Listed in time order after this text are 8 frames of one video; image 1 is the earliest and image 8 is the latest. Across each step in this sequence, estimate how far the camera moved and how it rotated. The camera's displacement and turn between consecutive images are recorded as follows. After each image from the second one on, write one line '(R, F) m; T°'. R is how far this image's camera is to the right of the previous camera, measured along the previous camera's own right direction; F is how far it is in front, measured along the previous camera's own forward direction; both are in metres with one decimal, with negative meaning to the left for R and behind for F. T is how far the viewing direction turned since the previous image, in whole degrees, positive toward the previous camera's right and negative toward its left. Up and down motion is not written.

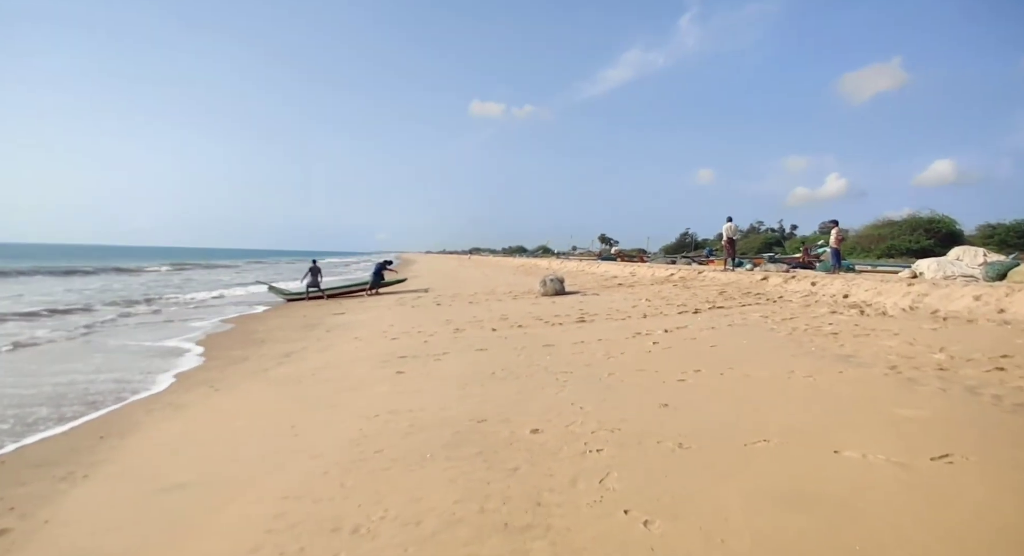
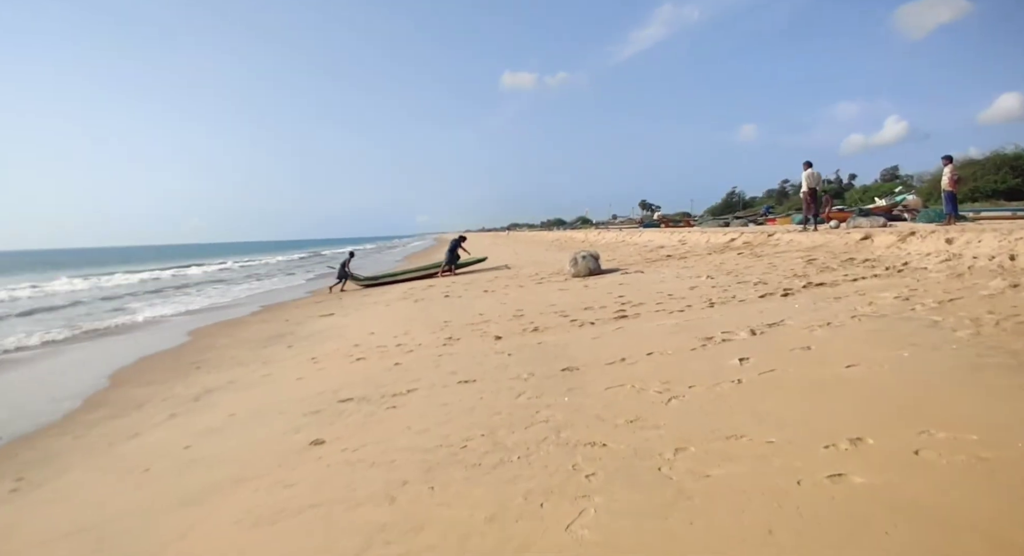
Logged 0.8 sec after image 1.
(+0.4, +2.8) m; -4°
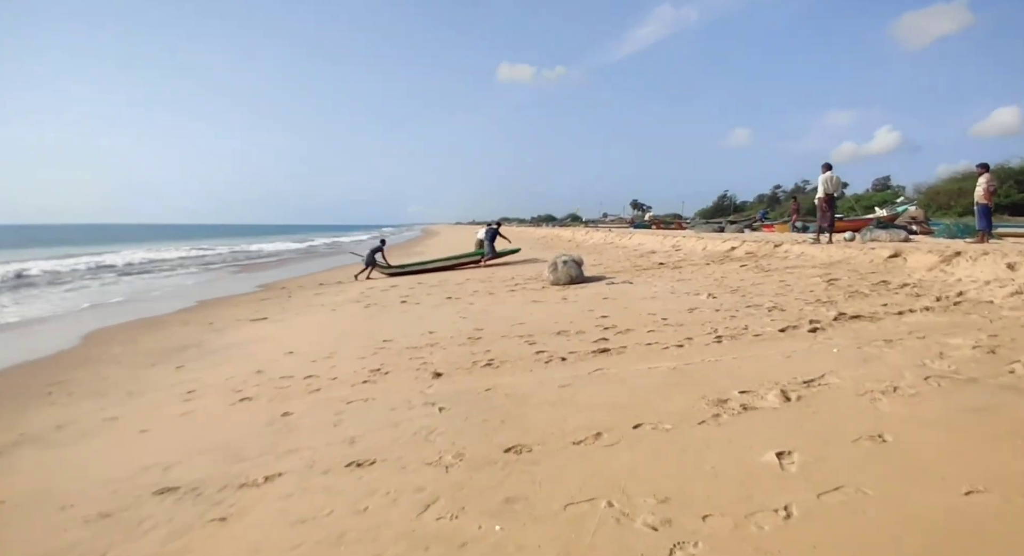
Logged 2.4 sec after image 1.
(+0.4, +1.7) m; +1°
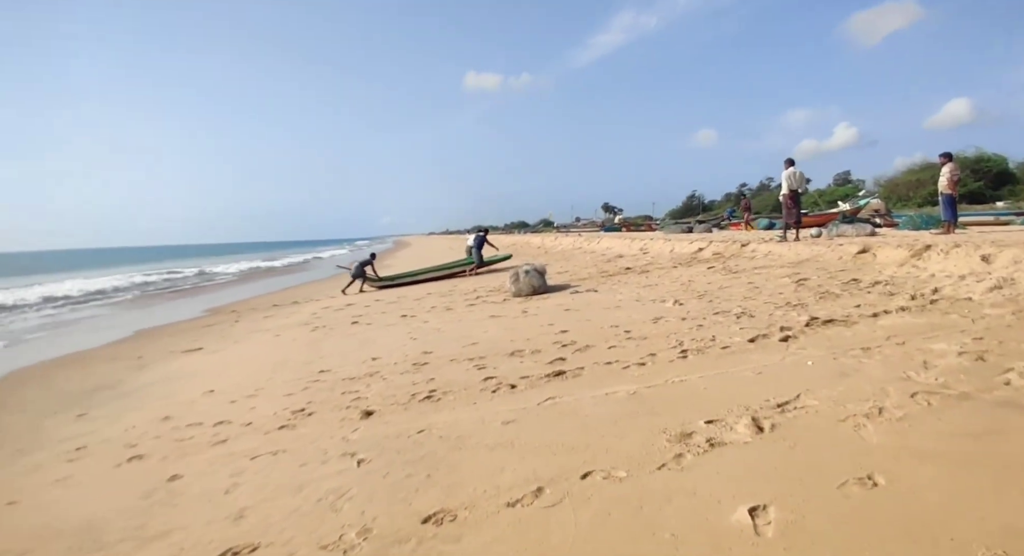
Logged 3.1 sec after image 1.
(+0.3, +0.6) m; +2°
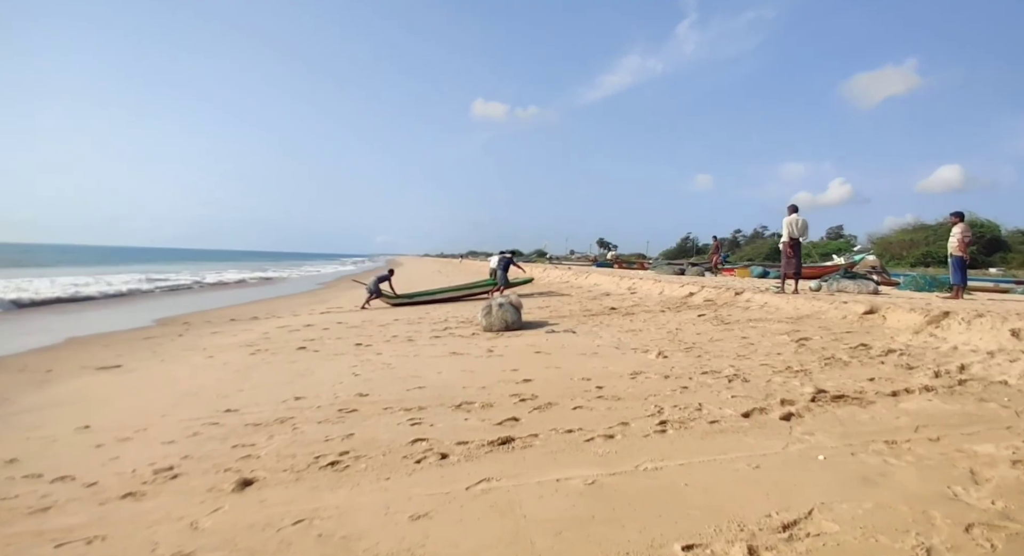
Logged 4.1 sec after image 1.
(+0.3, +0.9) m; +1°
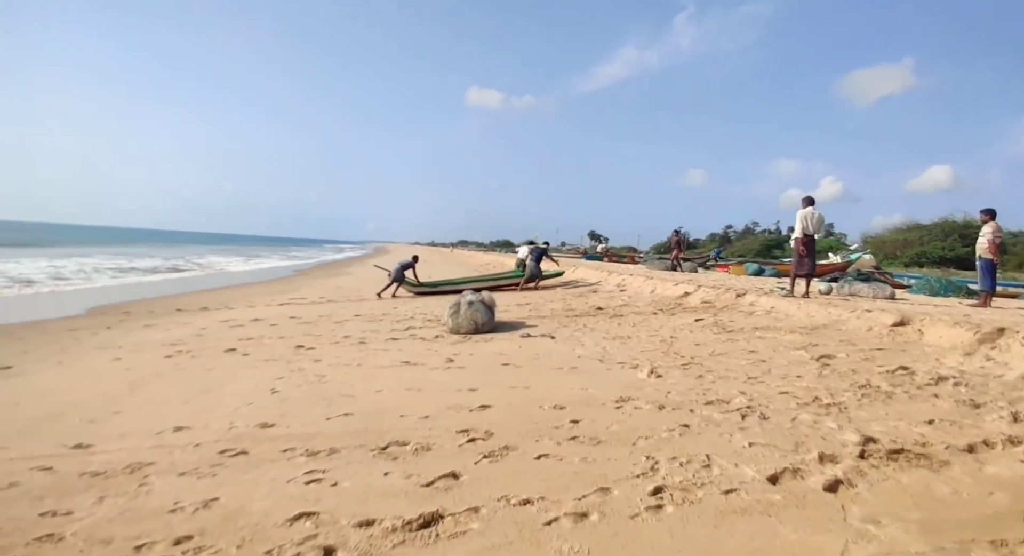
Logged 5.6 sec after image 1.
(+0.3, +1.3) m; +1°
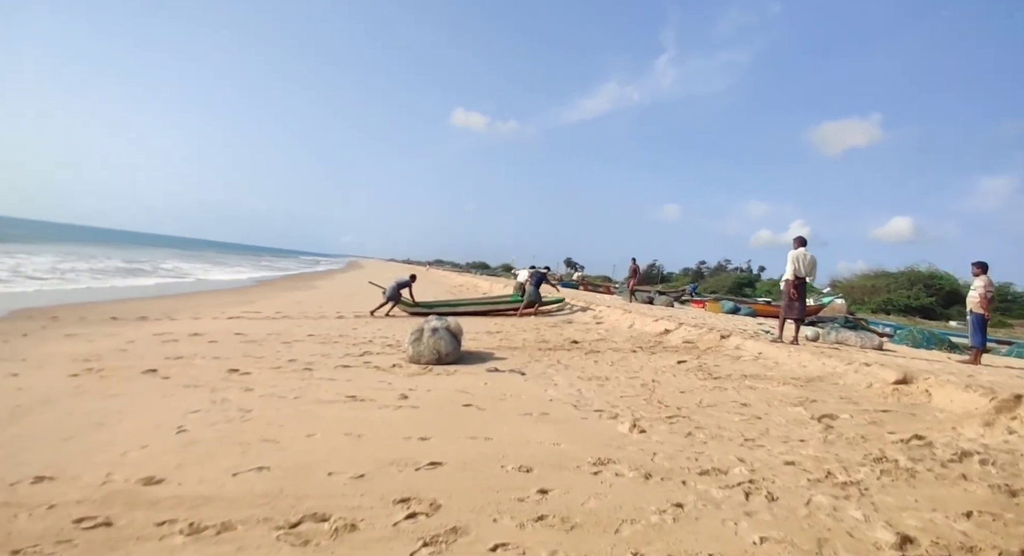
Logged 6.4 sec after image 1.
(0.0, +0.8) m; +3°
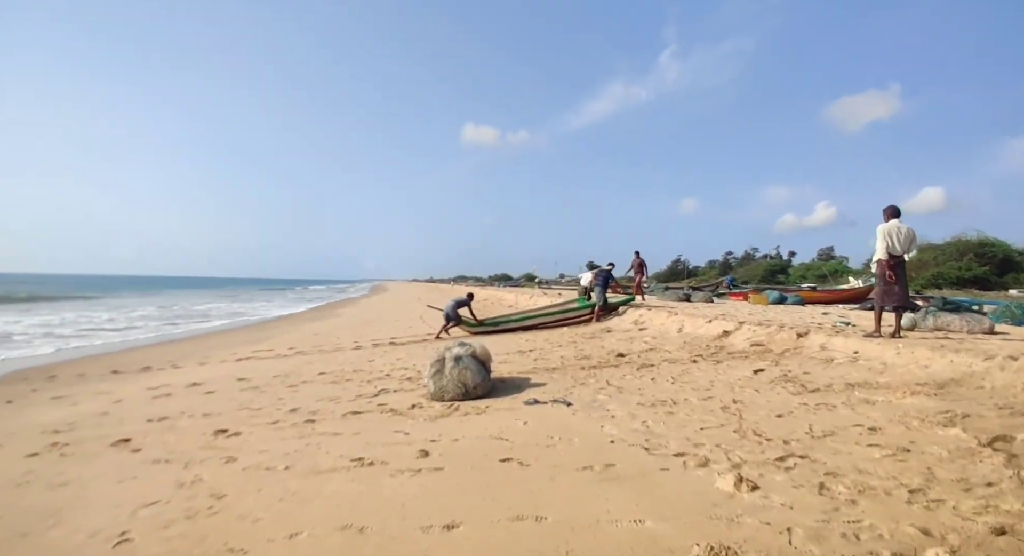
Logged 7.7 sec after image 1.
(-0.1, +1.3) m; -2°
